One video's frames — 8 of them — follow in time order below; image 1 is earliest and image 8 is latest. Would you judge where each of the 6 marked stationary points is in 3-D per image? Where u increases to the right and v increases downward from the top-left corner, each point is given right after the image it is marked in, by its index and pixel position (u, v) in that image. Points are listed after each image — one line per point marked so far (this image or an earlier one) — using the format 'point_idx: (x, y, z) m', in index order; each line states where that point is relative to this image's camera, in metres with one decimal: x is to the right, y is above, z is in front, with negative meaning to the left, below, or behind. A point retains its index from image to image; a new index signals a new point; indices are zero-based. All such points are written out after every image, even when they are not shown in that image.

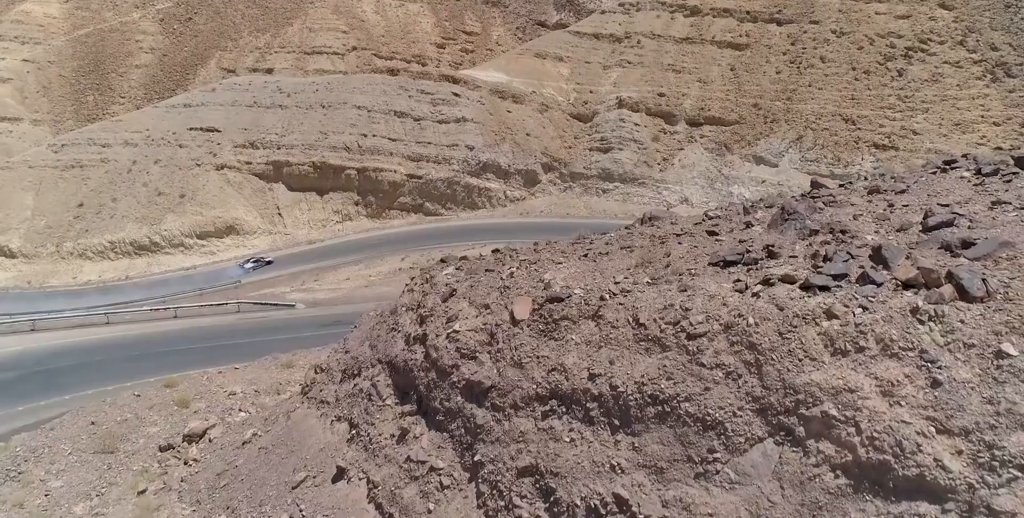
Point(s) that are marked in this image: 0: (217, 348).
0: (-8.7, -2.6, +17.1) m
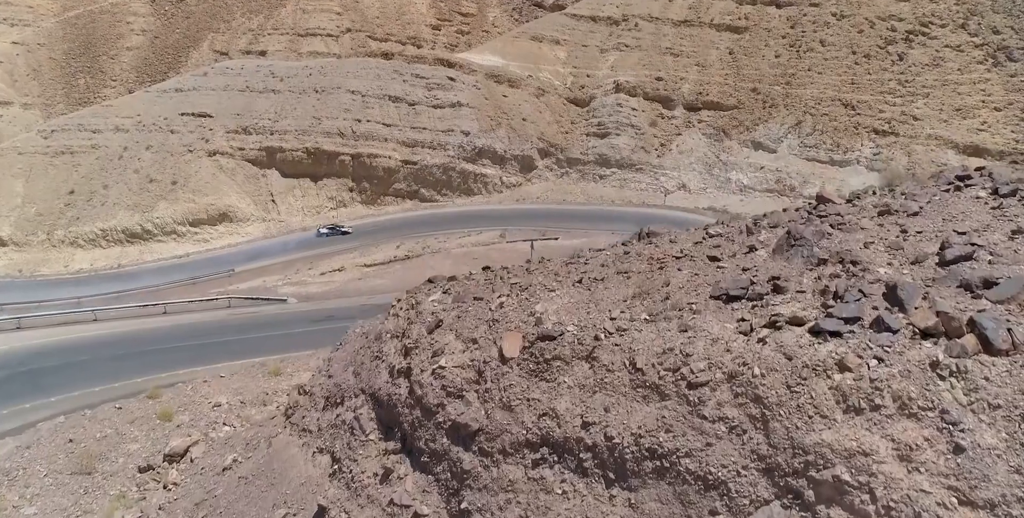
0: (-8.8, -2.5, +16.8) m
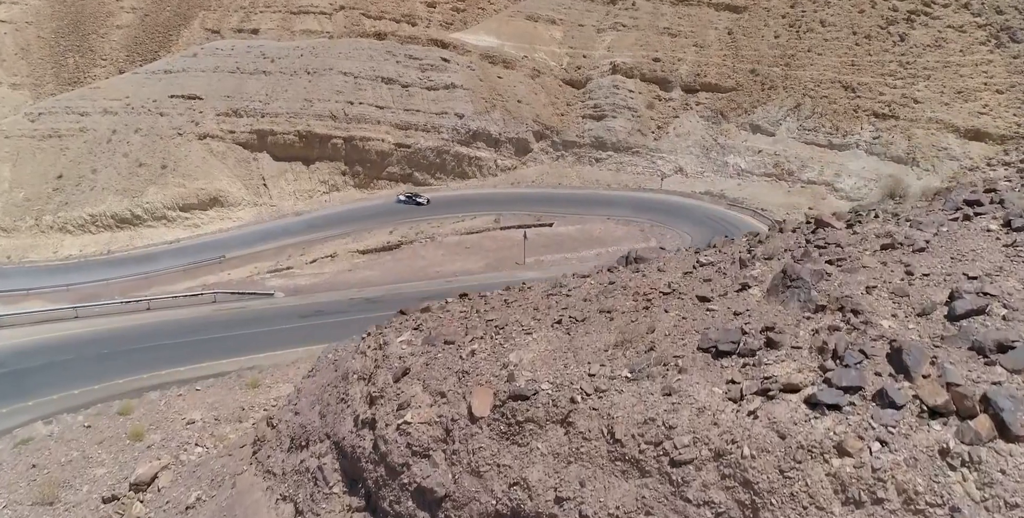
0: (-9.1, -2.4, +16.5) m
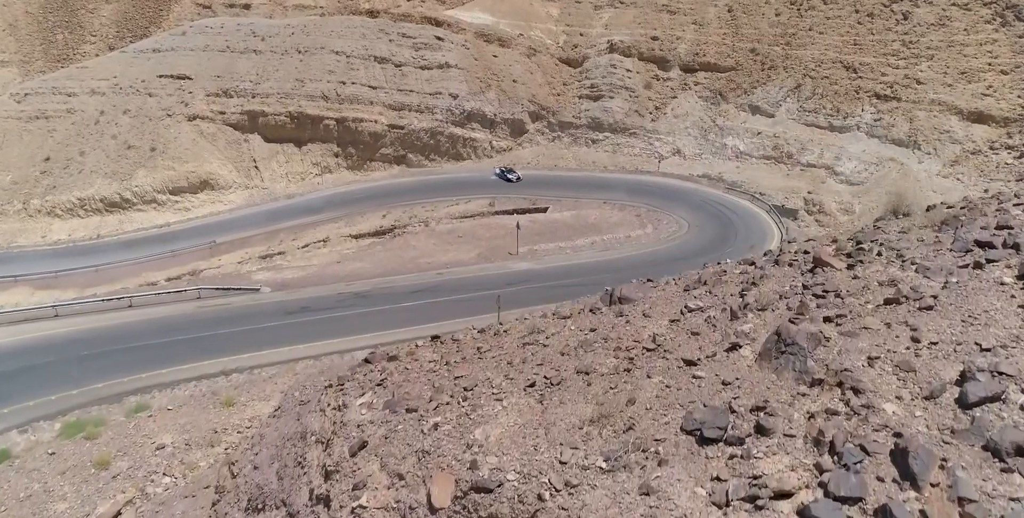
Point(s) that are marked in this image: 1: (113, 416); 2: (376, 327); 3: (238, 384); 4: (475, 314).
0: (-9.3, -2.3, +16.1) m
1: (-8.8, -3.5, +12.6) m
2: (-4.1, -2.1, +17.8) m
3: (-6.7, -3.1, +14.0) m
4: (-1.2, -1.8, +19.1) m
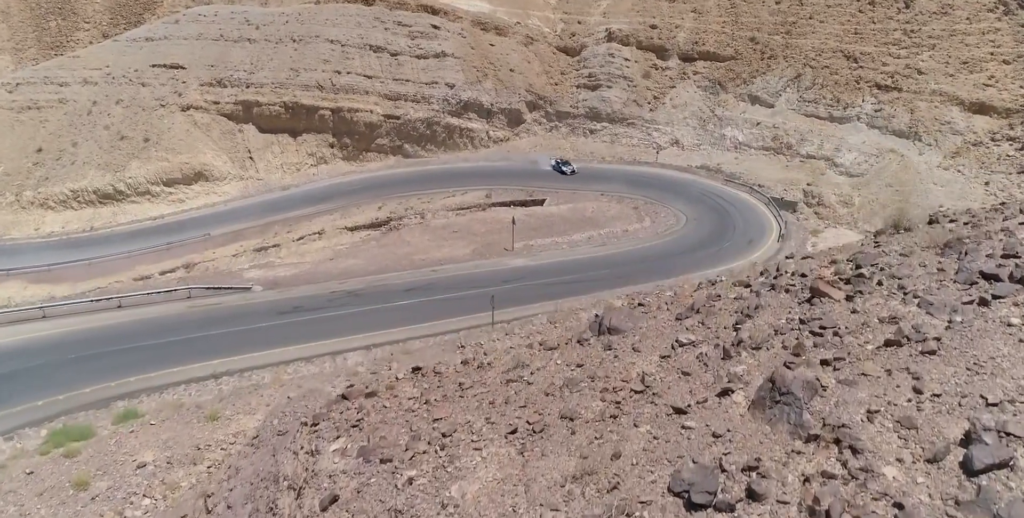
0: (-9.5, -2.4, +15.9) m
1: (-8.9, -3.6, +12.4) m
2: (-4.3, -2.1, +17.6) m
3: (-6.8, -3.2, +13.8) m
4: (-1.4, -1.8, +18.9) m
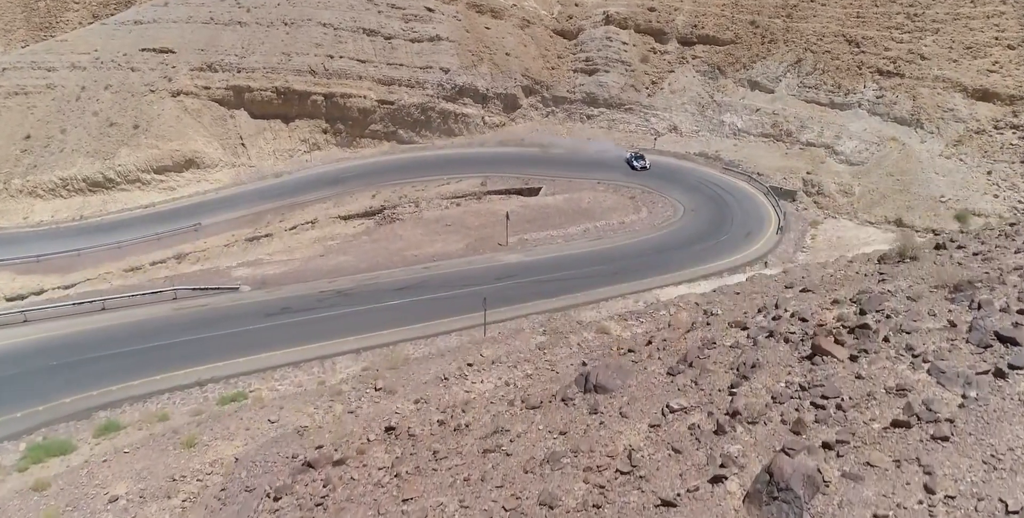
0: (-9.7, -2.5, +15.6) m
1: (-9.1, -3.8, +12.1) m
2: (-4.5, -2.1, +17.3) m
3: (-7.0, -3.3, +13.5) m
4: (-1.6, -1.7, +18.6) m
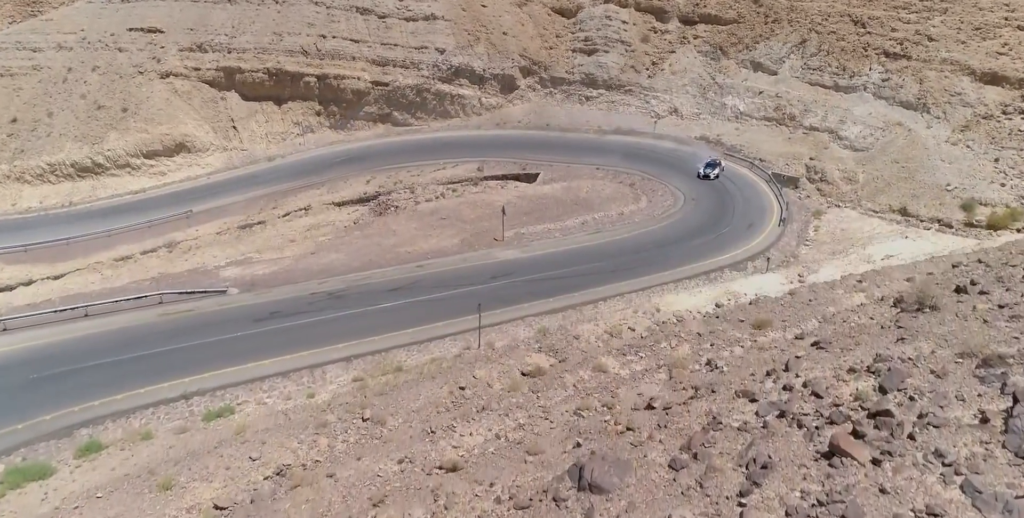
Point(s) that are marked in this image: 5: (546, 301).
0: (-9.8, -2.6, +15.2) m
1: (-9.3, -4.1, +11.8) m
2: (-4.7, -2.2, +16.9) m
3: (-7.2, -3.6, +13.2) m
4: (-1.8, -1.8, +18.1) m
5: (+1.2, -1.4, +19.5) m
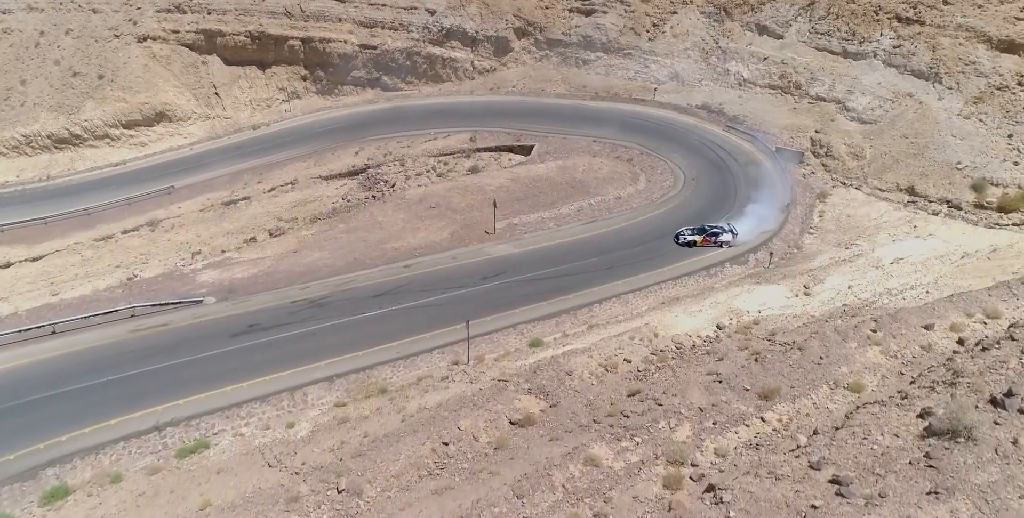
0: (-10.1, -3.1, +14.5) m
1: (-9.5, -4.9, +11.2) m
2: (-4.9, -2.5, +16.2) m
3: (-7.4, -4.2, +12.6) m
4: (-2.0, -2.0, +17.4) m
5: (+0.9, -1.5, +18.7) m
